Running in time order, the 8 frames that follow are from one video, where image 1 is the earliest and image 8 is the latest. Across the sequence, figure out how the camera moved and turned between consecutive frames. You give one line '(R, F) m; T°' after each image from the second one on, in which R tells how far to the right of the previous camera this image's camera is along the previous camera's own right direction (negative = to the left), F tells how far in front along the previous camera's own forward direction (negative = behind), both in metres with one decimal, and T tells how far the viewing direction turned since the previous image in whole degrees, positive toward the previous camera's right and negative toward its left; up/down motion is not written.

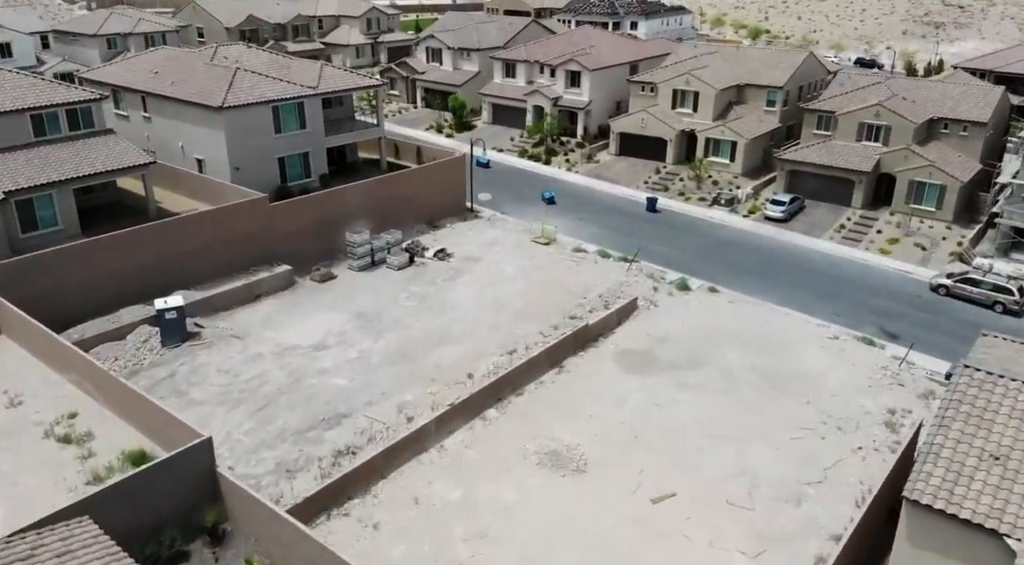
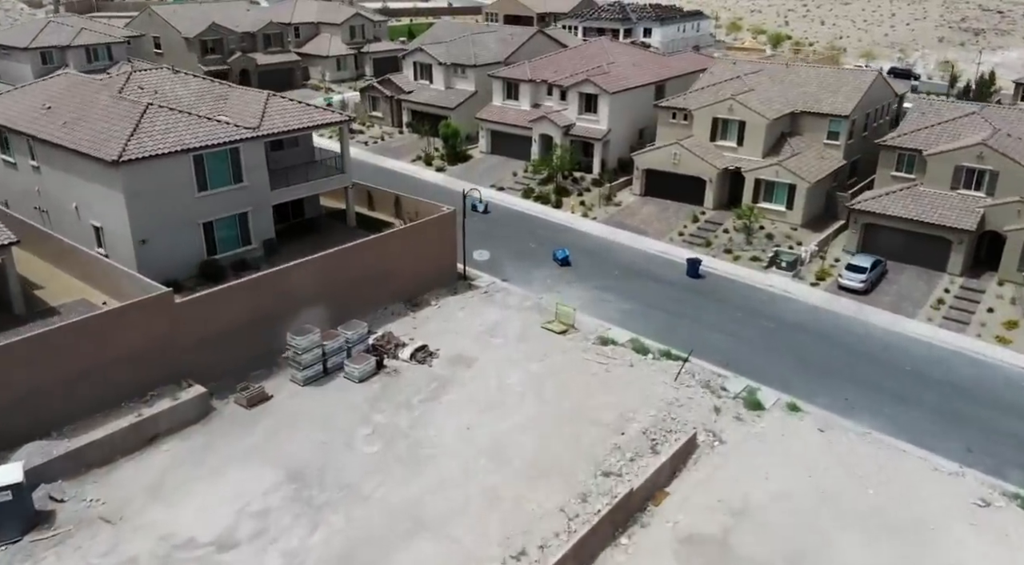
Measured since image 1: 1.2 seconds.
(-0.2, +10.3) m; 0°
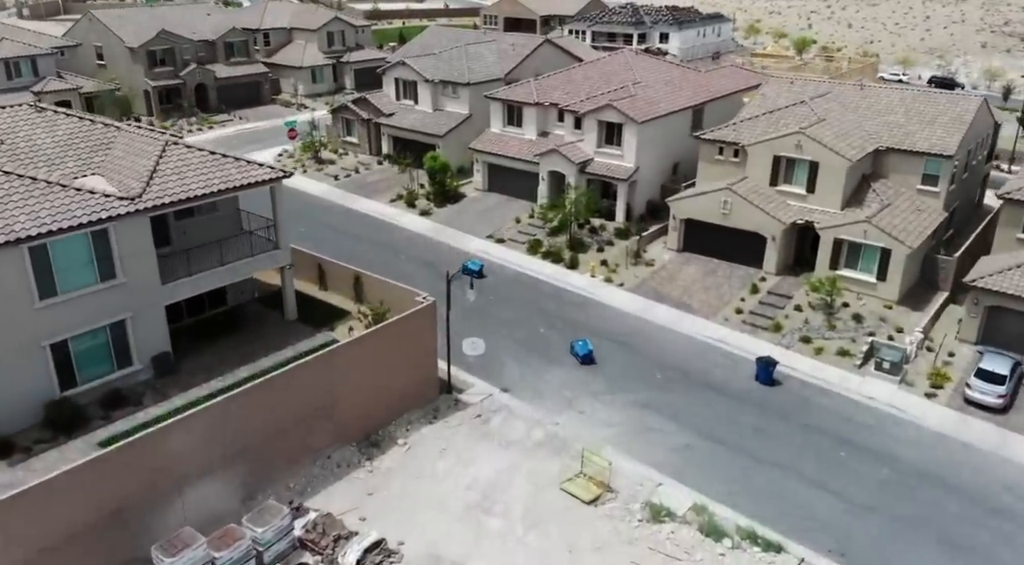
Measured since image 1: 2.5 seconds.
(-0.1, +10.3) m; 0°
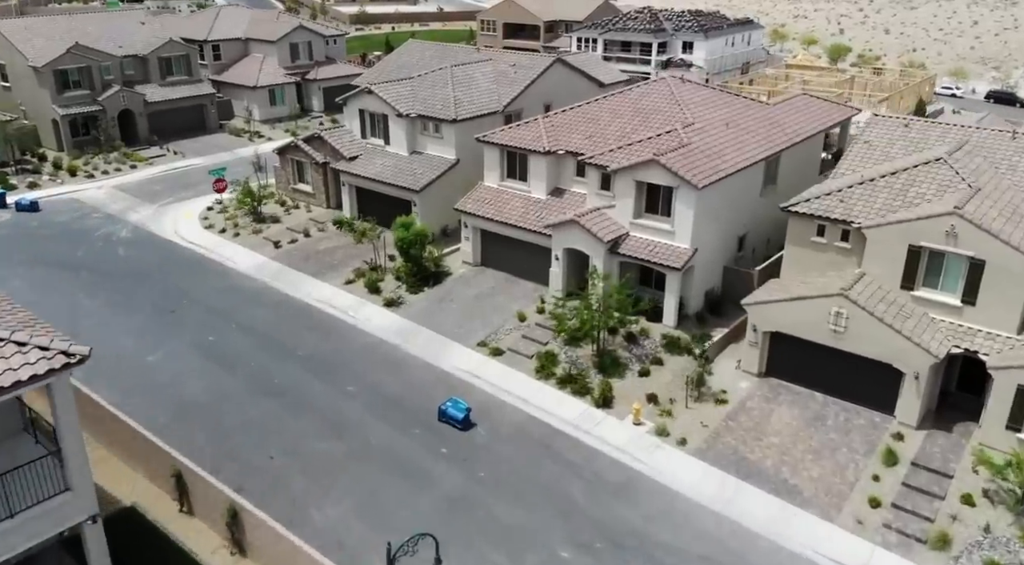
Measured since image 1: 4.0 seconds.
(-0.1, +11.9) m; 0°
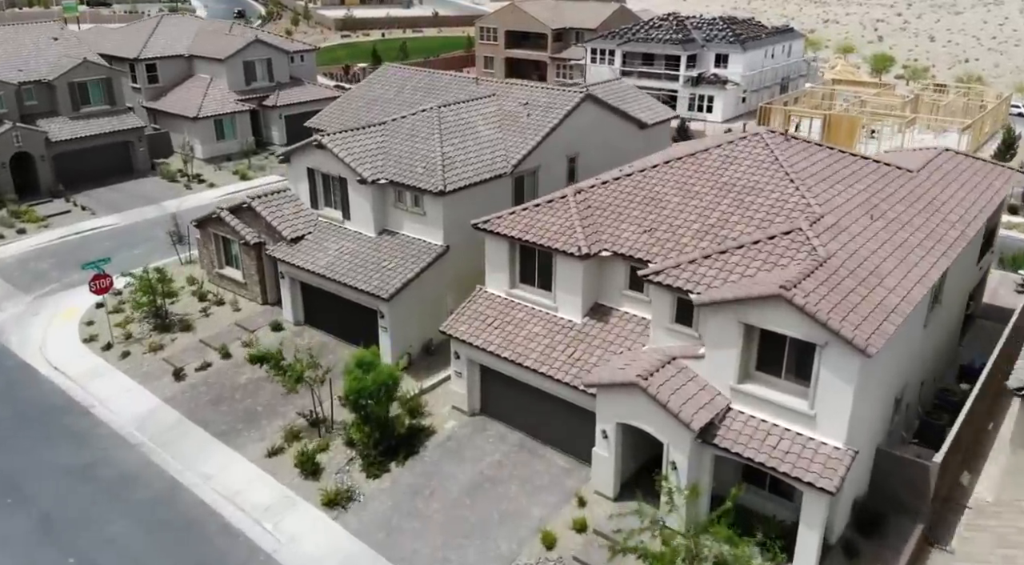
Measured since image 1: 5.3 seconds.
(-0.5, +11.3) m; 0°
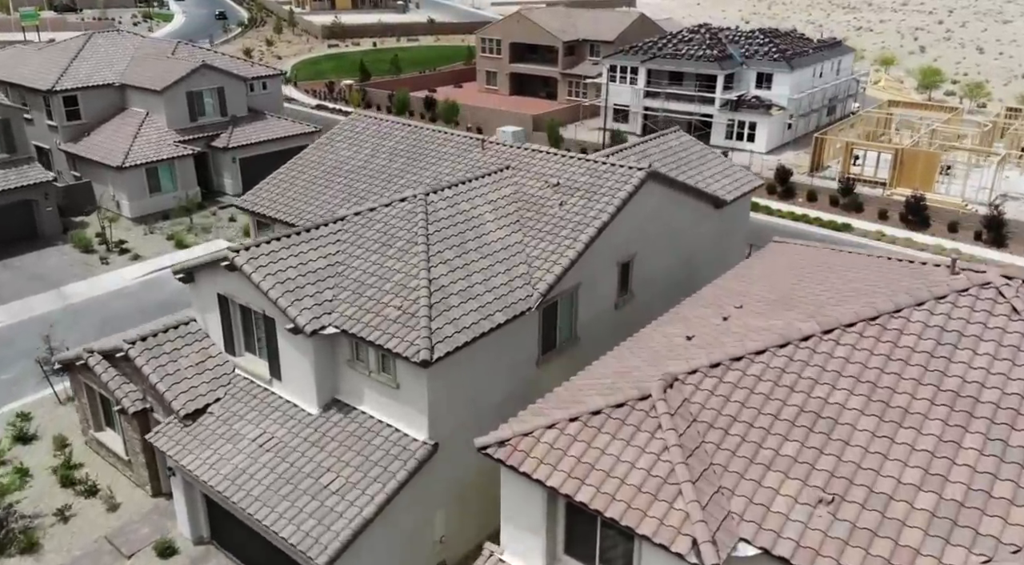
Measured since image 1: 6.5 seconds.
(-0.6, +9.6) m; 0°
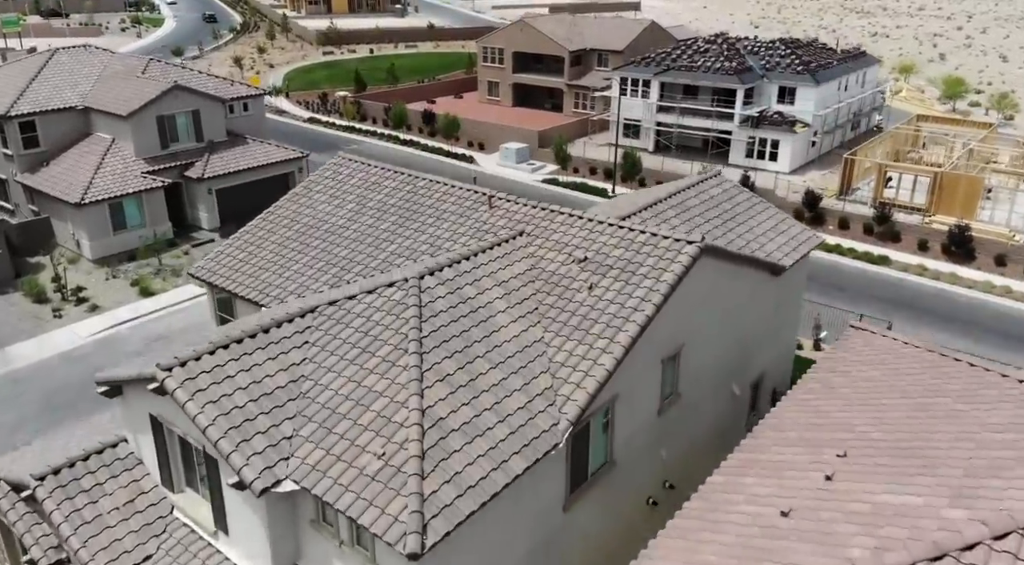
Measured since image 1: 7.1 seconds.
(-0.3, +3.9) m; 0°
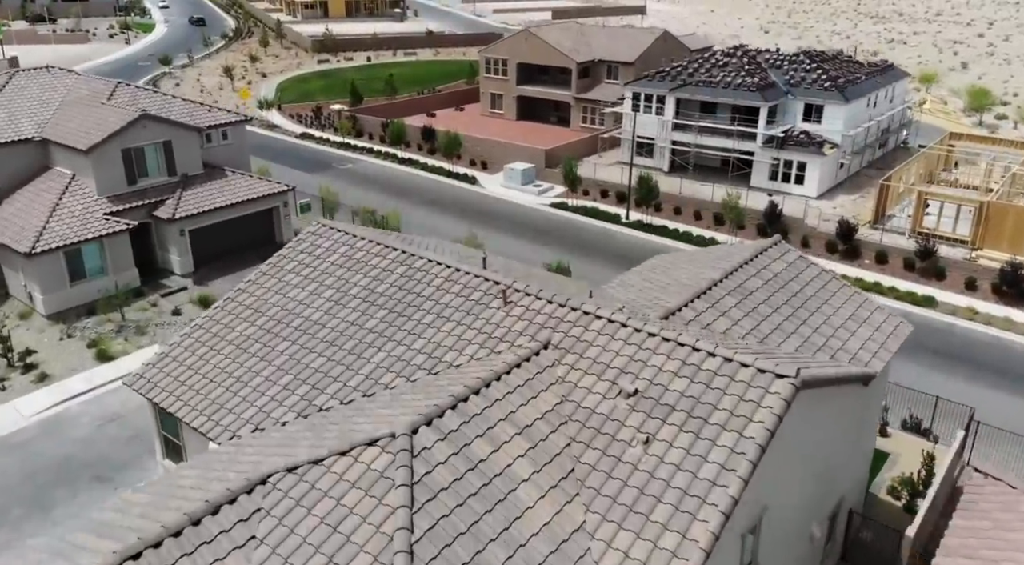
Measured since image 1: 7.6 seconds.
(-0.4, +3.8) m; 0°
